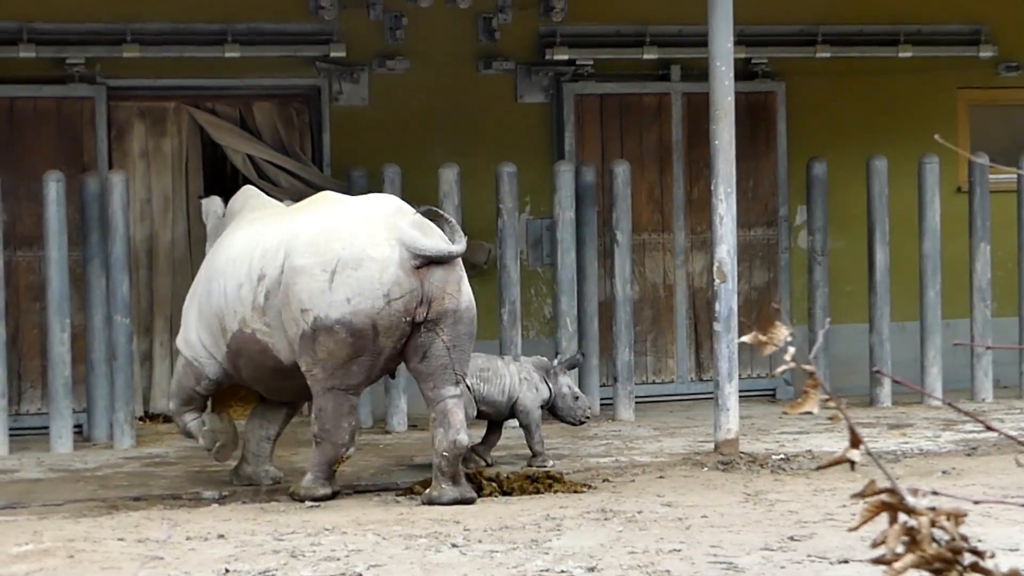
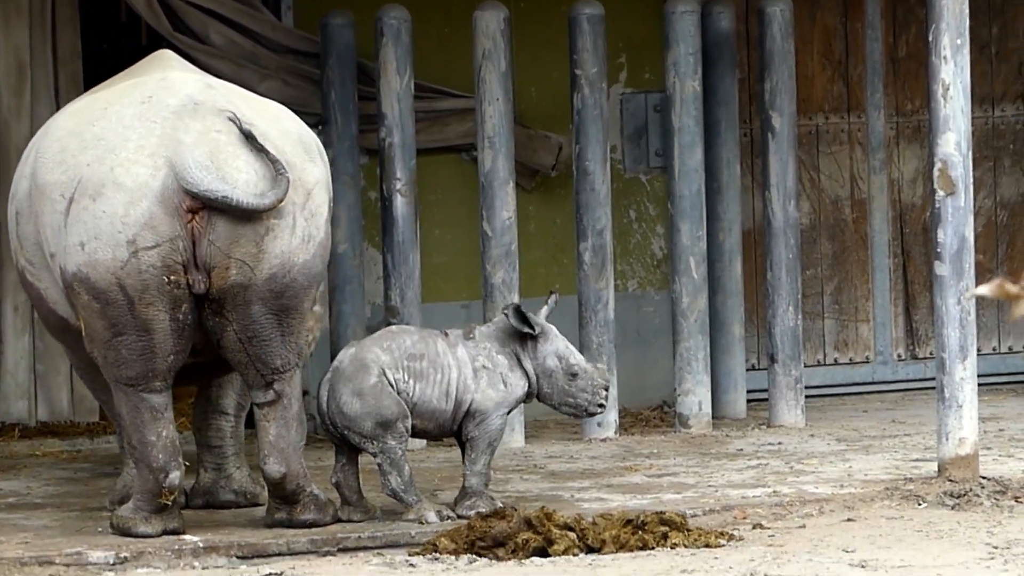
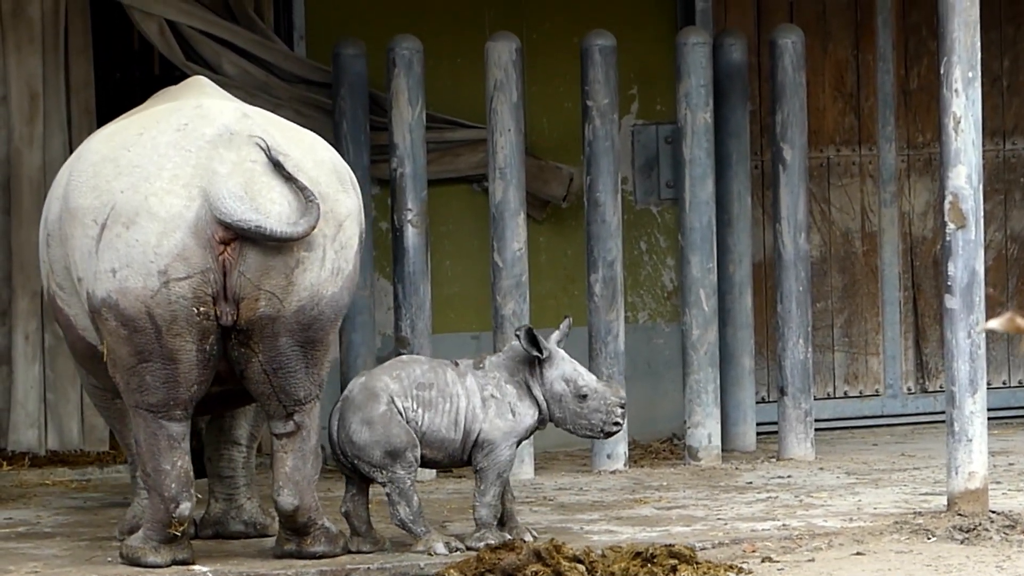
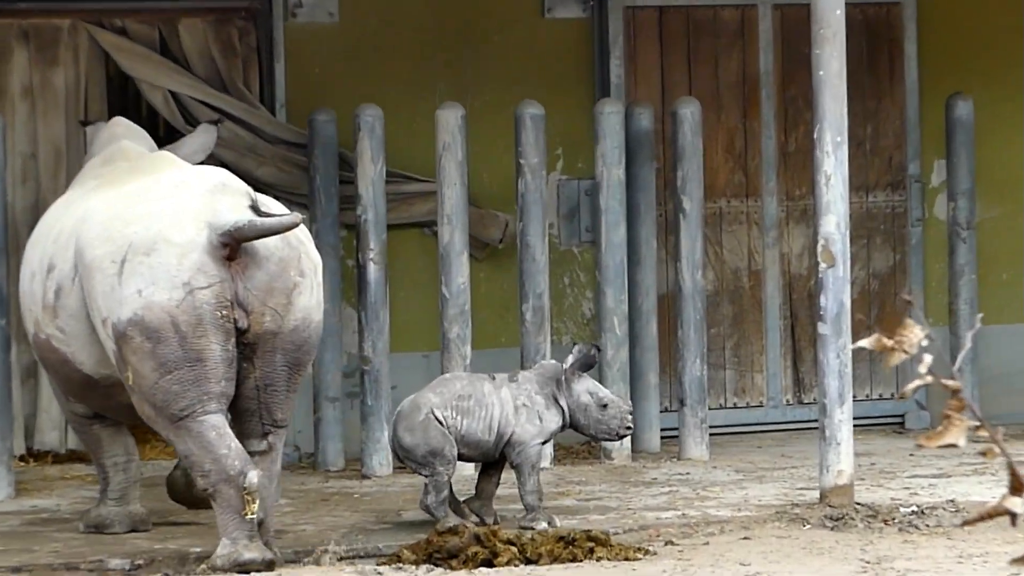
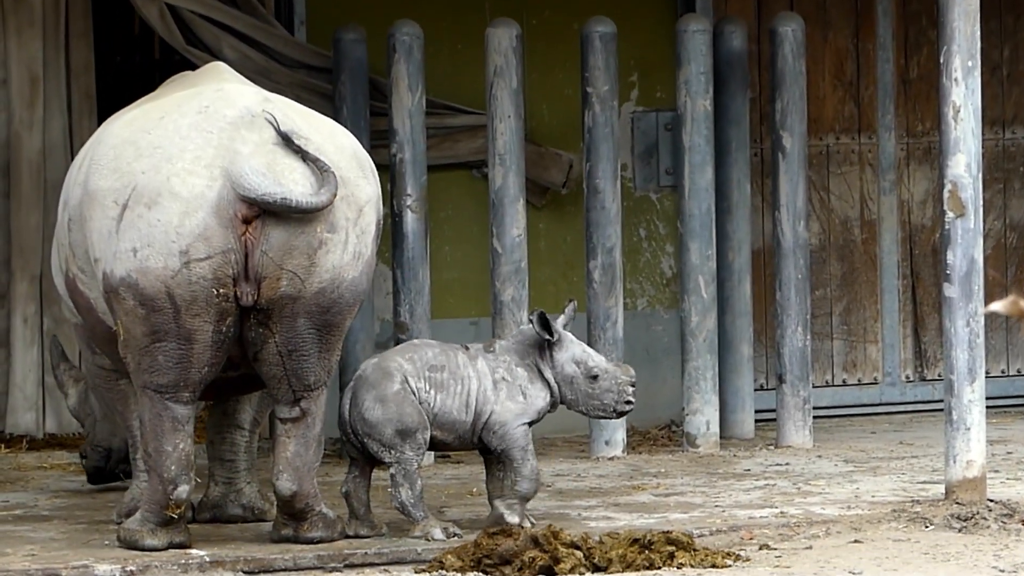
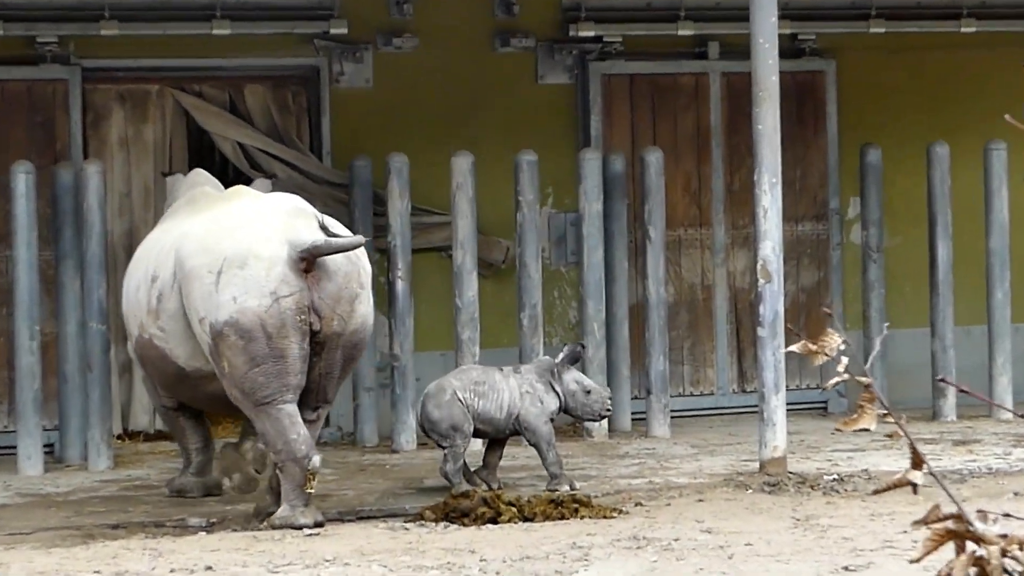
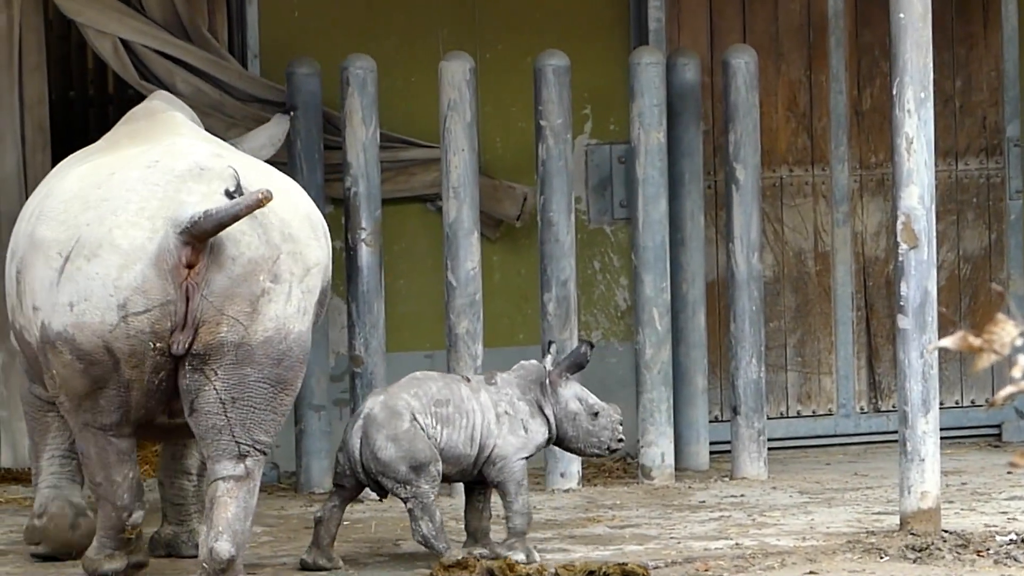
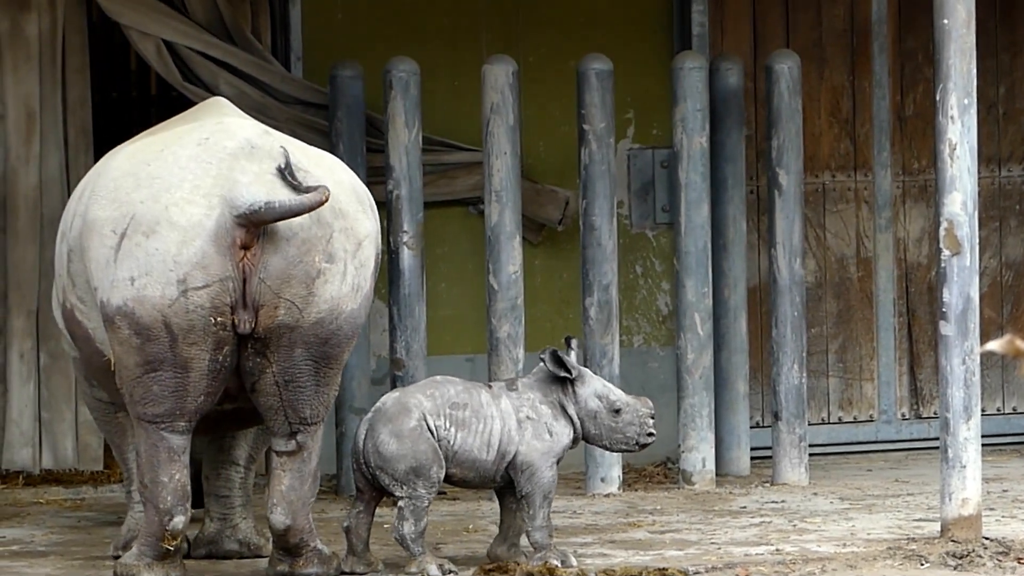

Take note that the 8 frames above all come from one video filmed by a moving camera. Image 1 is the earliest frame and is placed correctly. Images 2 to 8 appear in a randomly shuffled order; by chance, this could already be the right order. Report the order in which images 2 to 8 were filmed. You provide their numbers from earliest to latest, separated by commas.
6, 4, 7, 8, 5, 3, 2
